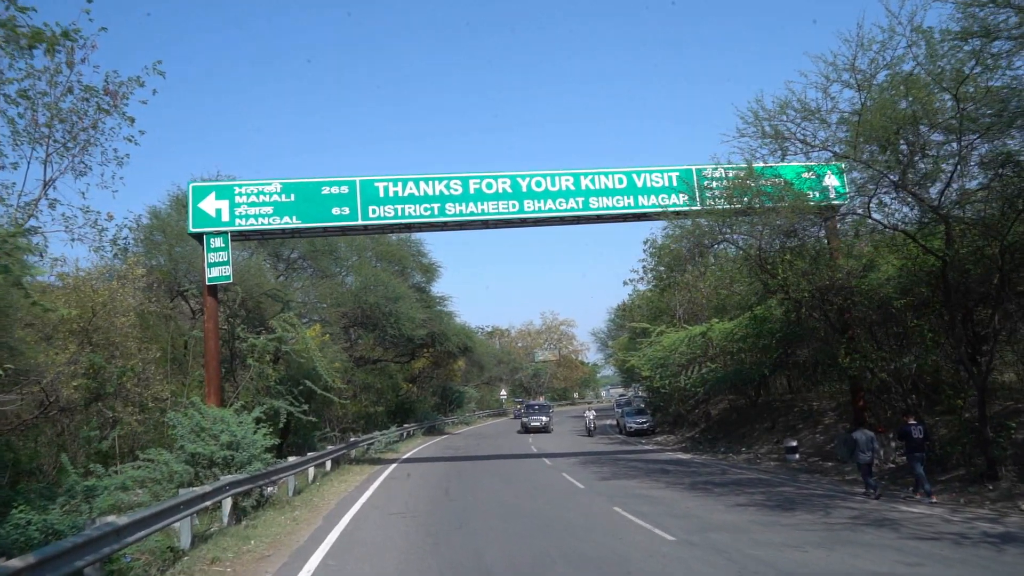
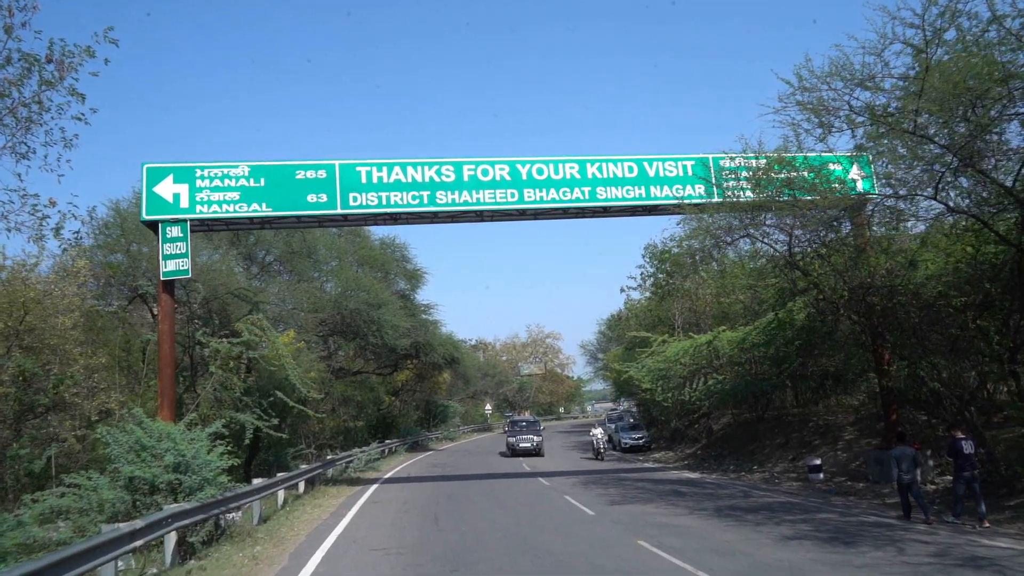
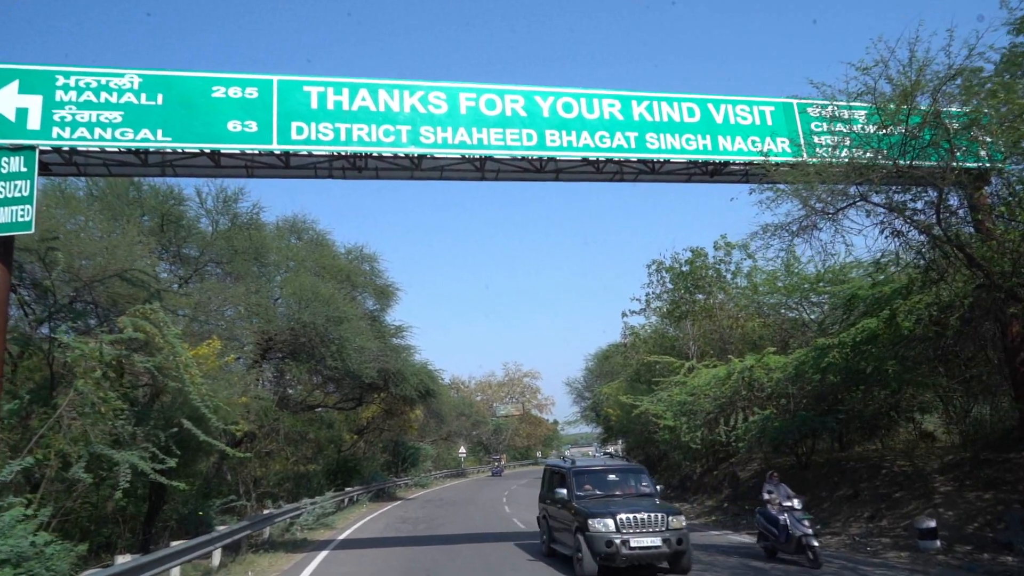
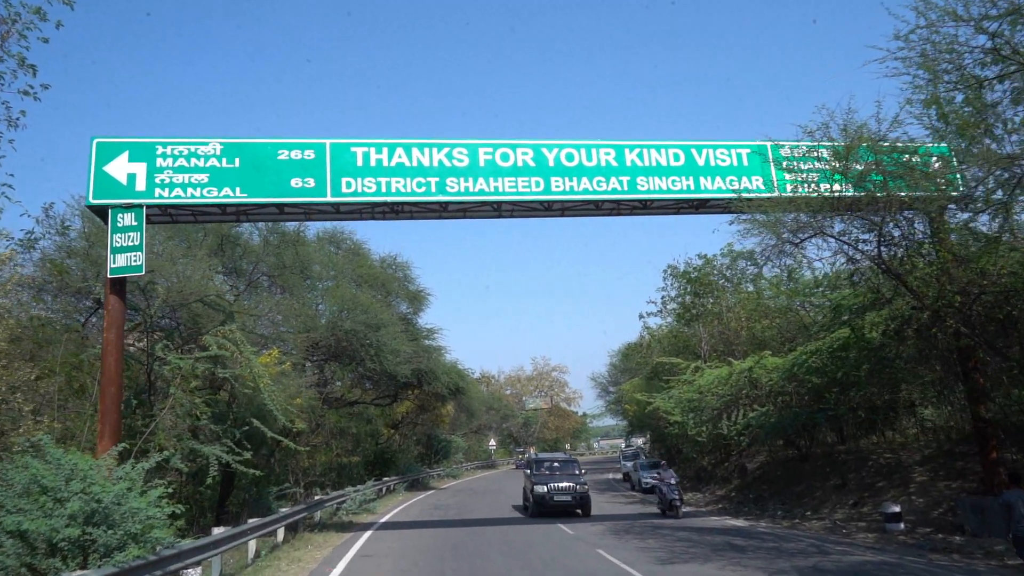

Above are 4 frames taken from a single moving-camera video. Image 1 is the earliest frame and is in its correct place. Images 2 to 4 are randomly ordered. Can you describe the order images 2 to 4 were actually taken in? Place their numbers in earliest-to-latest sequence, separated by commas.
2, 4, 3
